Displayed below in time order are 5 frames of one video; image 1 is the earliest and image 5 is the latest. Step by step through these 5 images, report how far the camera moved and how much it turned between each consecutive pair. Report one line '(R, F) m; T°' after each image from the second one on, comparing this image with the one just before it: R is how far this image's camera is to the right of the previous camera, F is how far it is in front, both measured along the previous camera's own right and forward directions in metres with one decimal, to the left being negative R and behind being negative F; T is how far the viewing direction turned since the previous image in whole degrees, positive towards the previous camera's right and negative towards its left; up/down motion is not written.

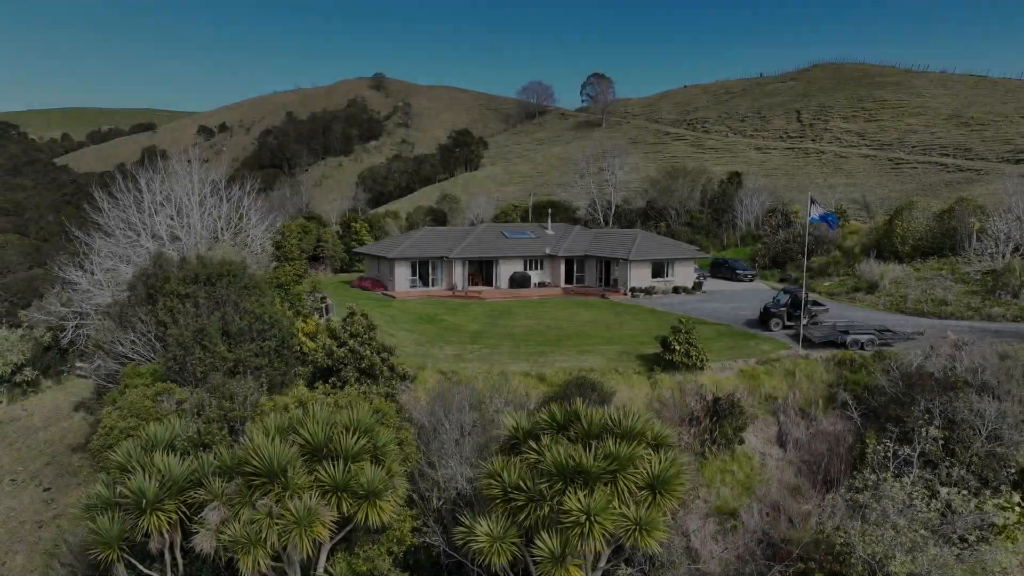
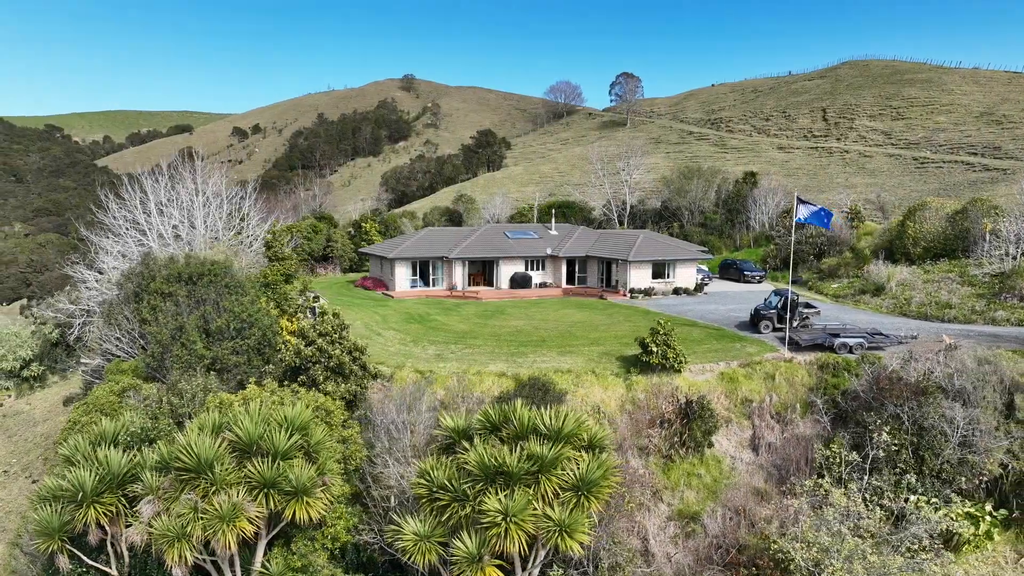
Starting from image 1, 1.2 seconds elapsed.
(+1.4, 0.0) m; -2°
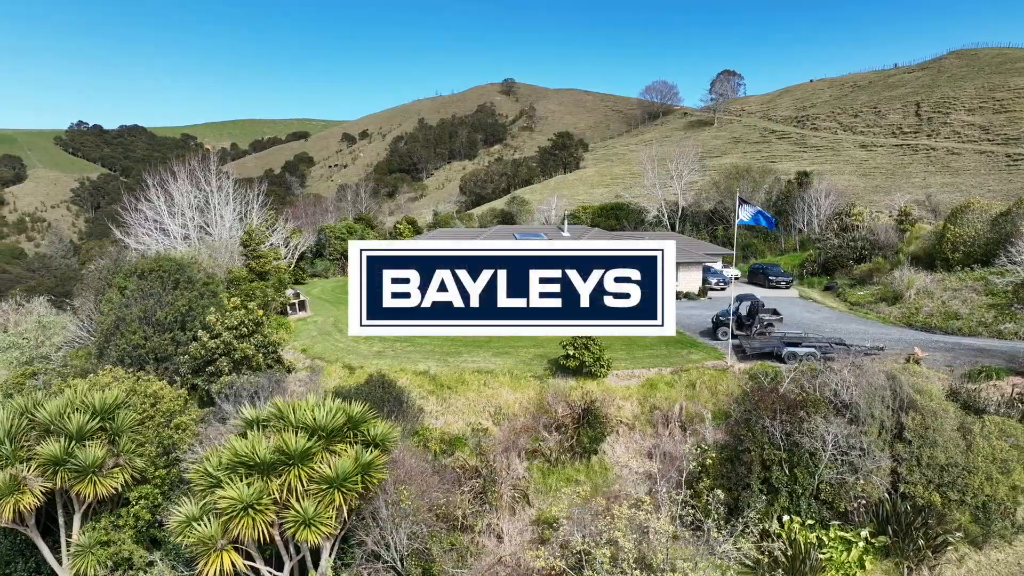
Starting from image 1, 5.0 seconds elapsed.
(+4.8, +0.2) m; -6°
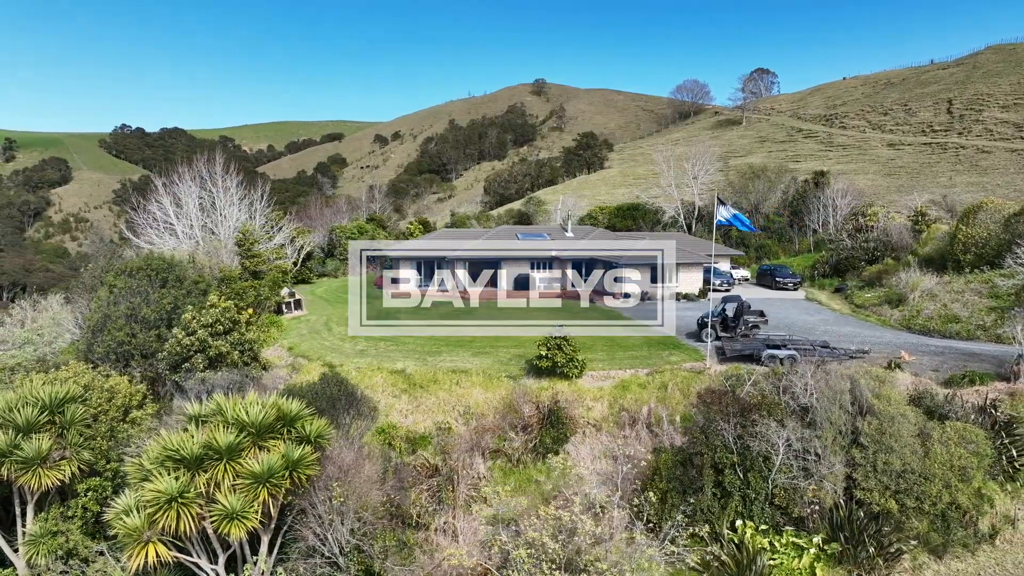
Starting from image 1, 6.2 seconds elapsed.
(+1.5, 0.0) m; -2°
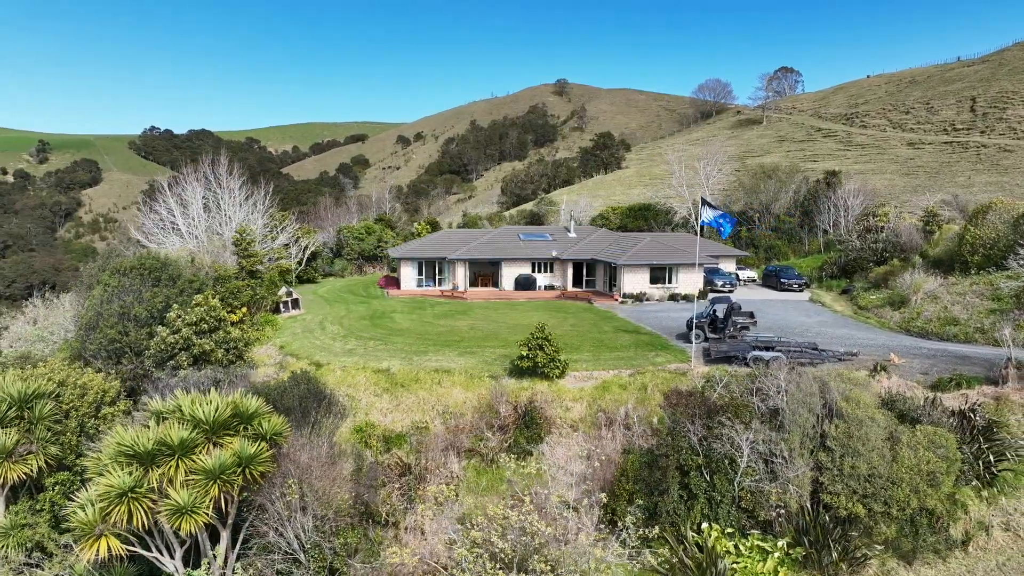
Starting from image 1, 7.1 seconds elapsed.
(+1.0, 0.0) m; -1°
